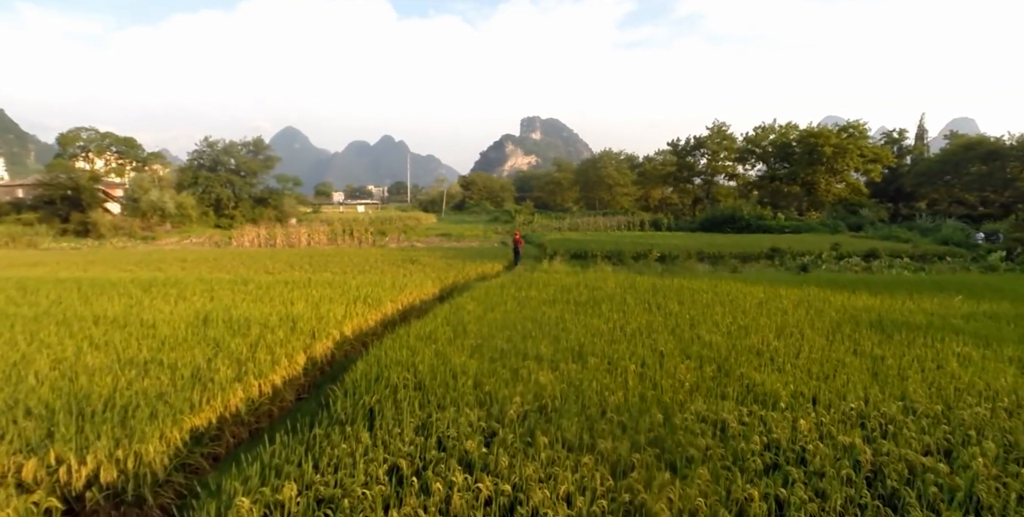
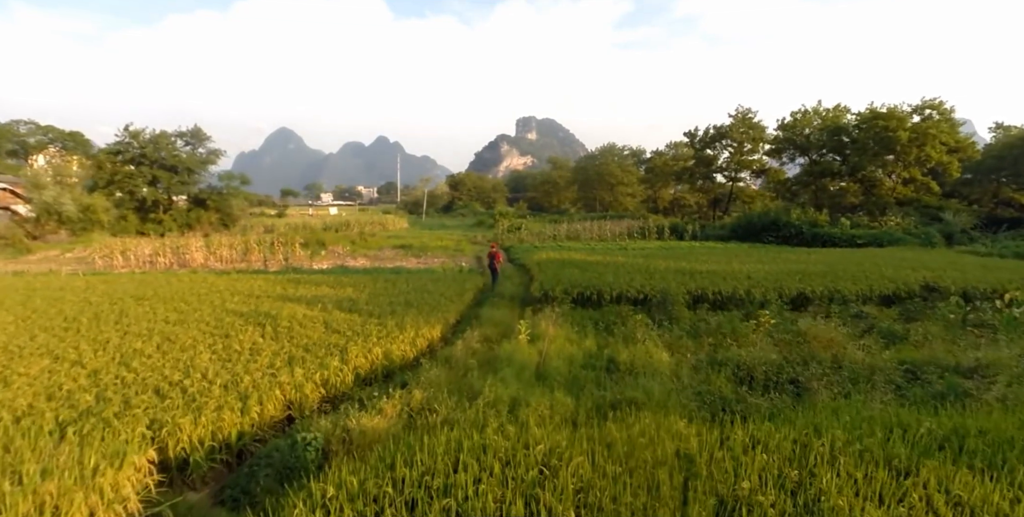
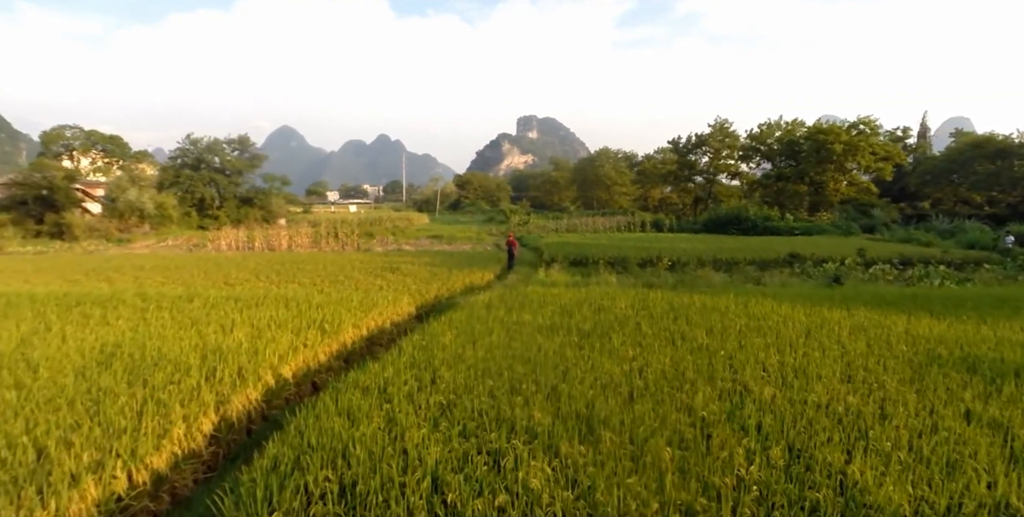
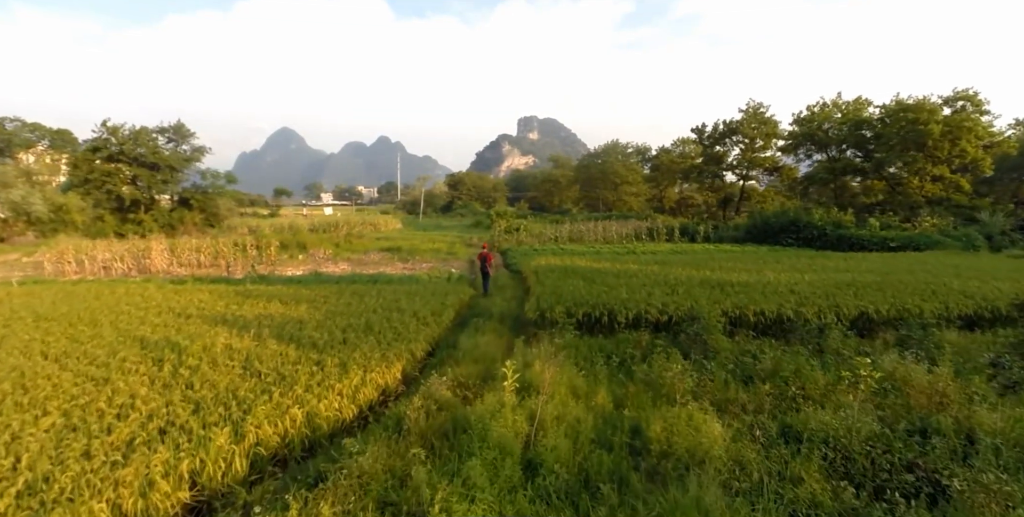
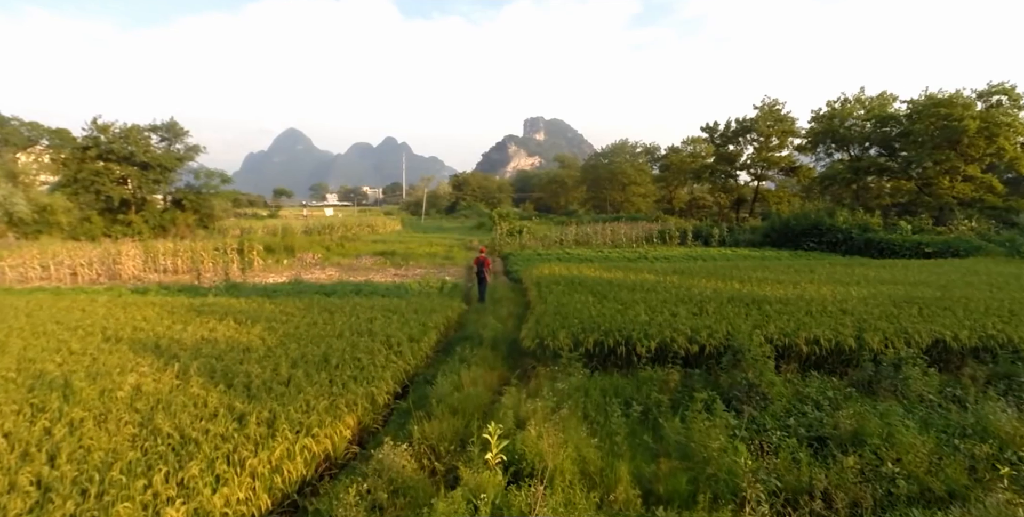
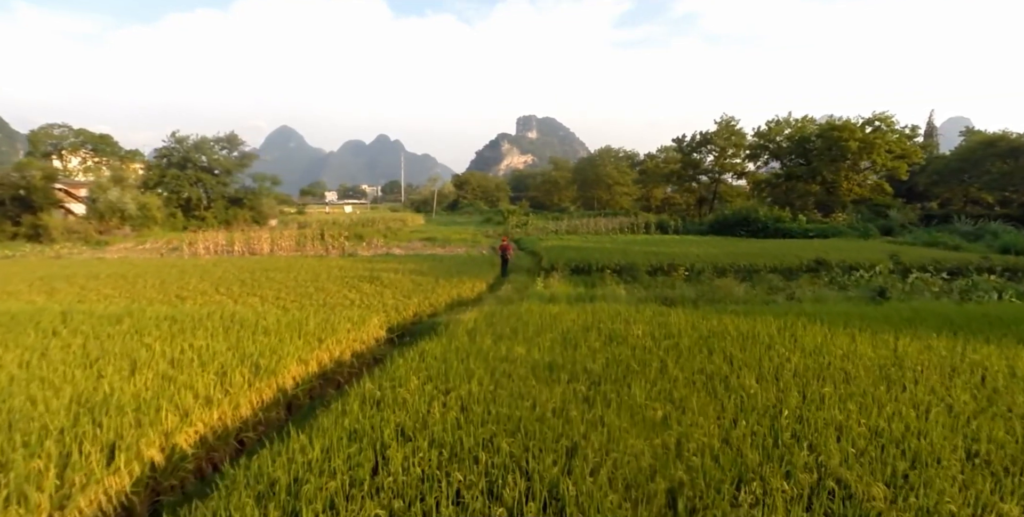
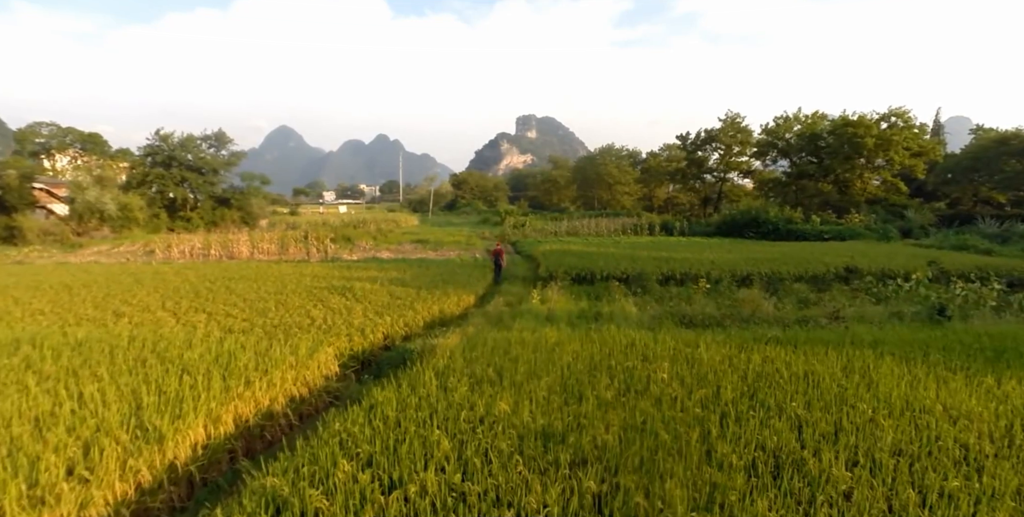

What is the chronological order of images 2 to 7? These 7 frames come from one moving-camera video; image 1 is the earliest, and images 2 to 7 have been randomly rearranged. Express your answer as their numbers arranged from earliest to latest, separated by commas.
3, 6, 7, 2, 4, 5
